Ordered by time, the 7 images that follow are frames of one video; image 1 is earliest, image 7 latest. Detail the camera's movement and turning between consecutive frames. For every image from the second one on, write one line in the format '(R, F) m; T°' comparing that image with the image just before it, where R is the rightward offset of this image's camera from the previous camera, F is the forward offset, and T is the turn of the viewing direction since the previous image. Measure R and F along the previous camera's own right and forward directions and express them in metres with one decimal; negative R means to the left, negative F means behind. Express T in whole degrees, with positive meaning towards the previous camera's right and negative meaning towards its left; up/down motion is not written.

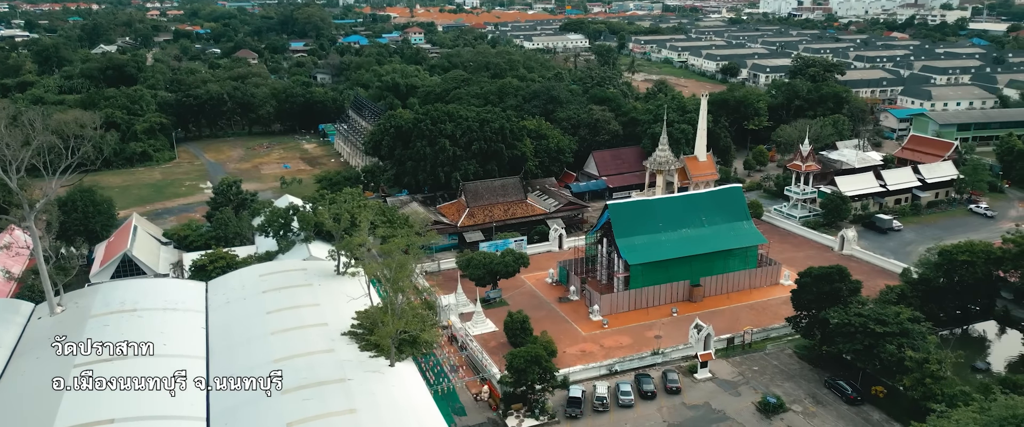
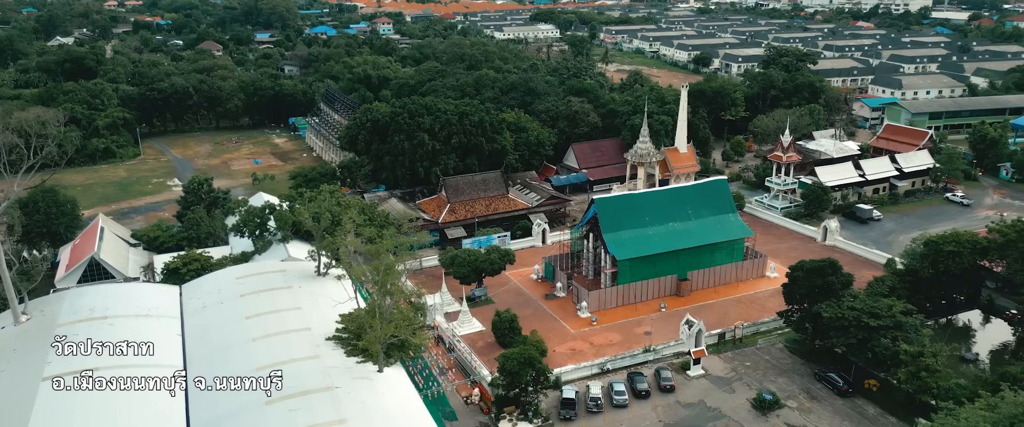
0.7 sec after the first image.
(-0.7, +0.8) m; +2°
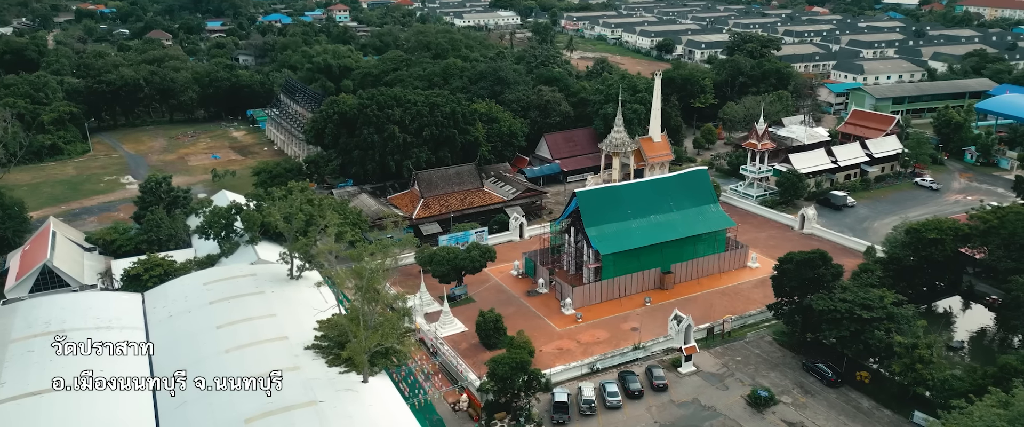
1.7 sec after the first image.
(-0.9, +1.2) m; +3°
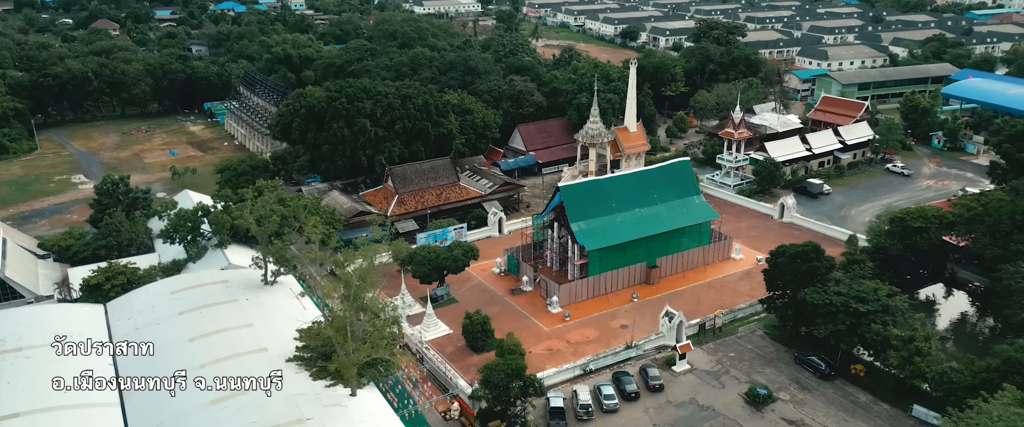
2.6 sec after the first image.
(-1.0, +1.1) m; +3°
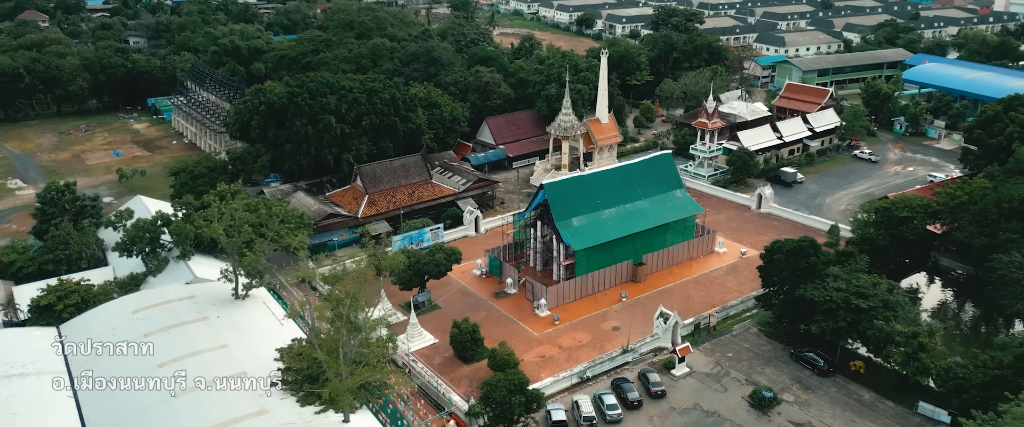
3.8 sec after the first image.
(-1.4, +1.5) m; +4°
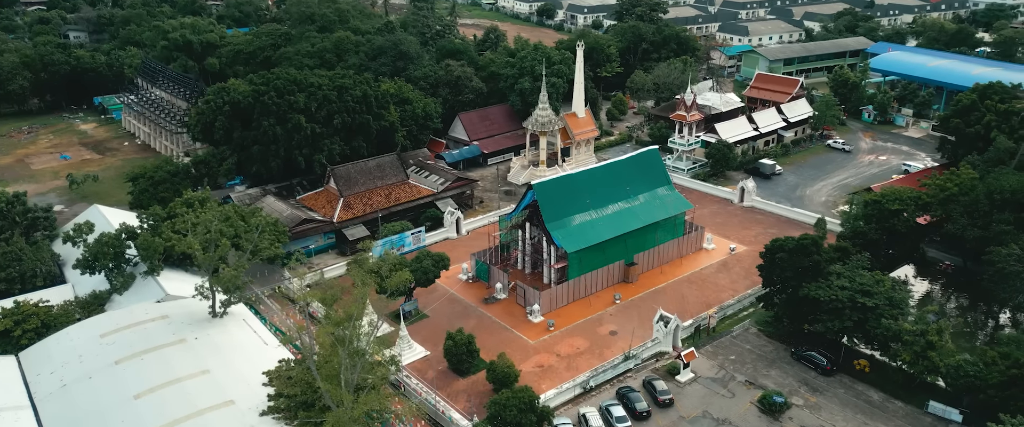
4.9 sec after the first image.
(-1.4, +1.3) m; +4°
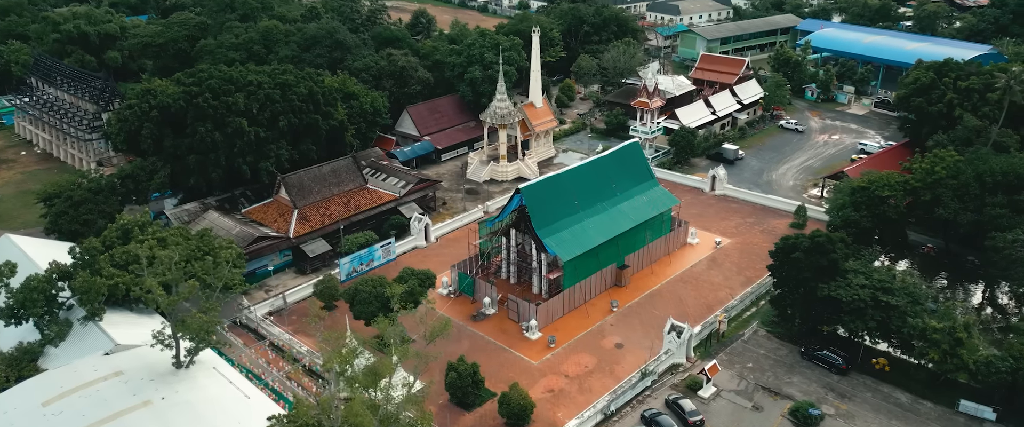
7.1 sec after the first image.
(-3.0, +2.7) m; +7°
